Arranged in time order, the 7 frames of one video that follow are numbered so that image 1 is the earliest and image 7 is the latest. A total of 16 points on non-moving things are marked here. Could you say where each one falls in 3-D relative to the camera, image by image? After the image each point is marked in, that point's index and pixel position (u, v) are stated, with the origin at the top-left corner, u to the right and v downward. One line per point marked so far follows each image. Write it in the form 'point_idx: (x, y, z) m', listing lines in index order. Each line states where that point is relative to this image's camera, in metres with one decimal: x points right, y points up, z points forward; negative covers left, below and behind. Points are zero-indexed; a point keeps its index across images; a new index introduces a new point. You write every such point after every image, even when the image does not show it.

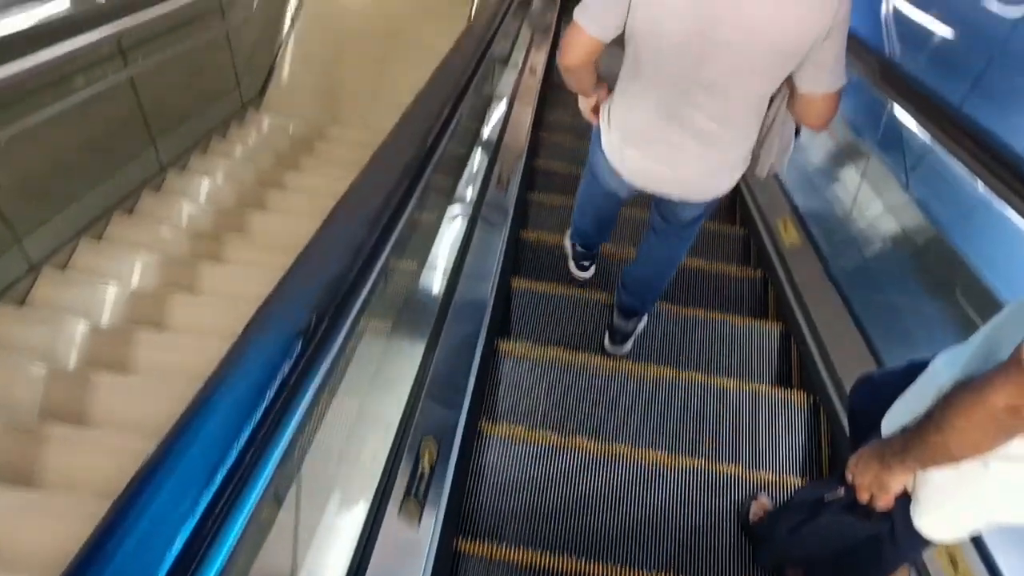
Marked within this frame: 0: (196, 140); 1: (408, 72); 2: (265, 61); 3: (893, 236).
0: (-1.4, +0.6, +3.6) m
1: (-0.6, +1.3, +4.6) m
2: (-1.3, +1.2, +4.3) m
3: (+1.2, +0.2, +2.6) m
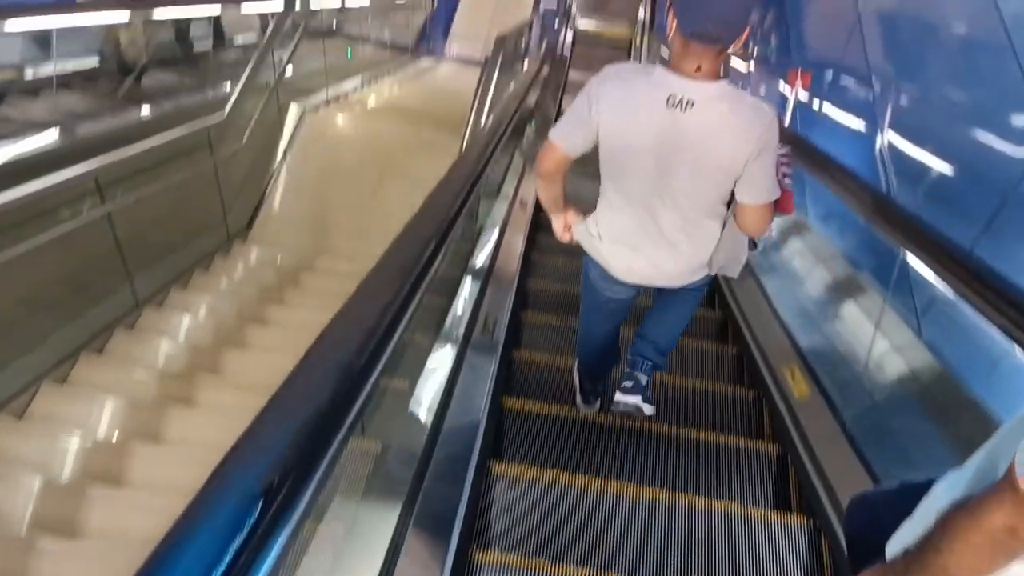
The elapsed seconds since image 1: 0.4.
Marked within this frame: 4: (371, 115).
0: (-1.4, +0.1, +3.5) m
1: (-0.6, +0.5, +4.6) m
2: (-1.3, +0.5, +4.3) m
3: (+1.1, -0.3, +2.4) m
4: (-0.9, +1.1, +5.3) m
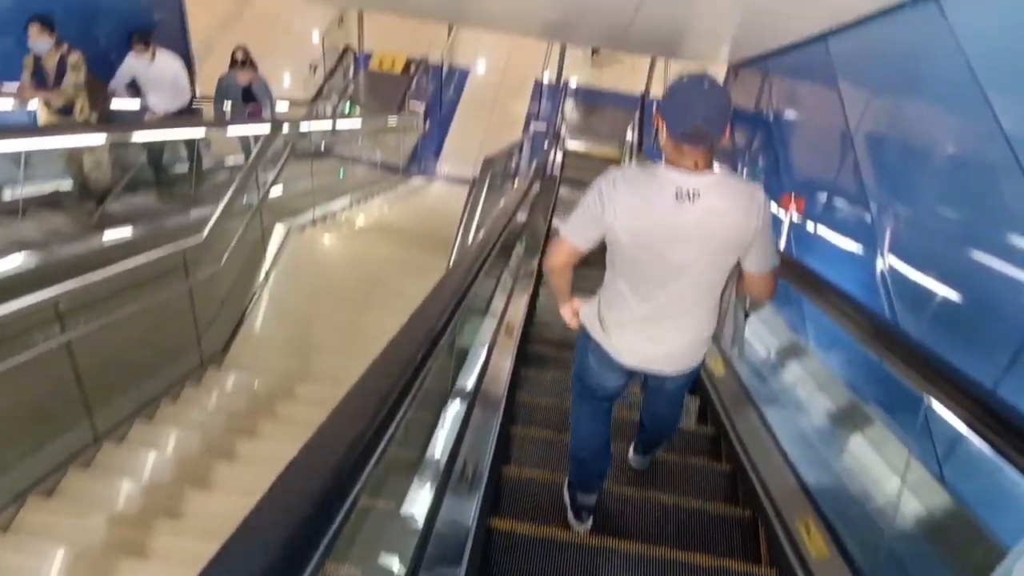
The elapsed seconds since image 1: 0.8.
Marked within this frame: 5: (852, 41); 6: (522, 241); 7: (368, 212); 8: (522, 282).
0: (-1.5, -0.5, +3.3) m
1: (-0.7, -0.1, +4.4) m
2: (-1.4, -0.1, +4.1) m
3: (+1.1, -0.6, +2.2) m
4: (-1.0, +0.3, +5.2) m
5: (+1.8, +1.2, +4.1) m
6: (+0.1, +0.3, +5.6) m
7: (-1.1, +0.6, +6.2) m
8: (+0.1, +0.1, +4.9) m
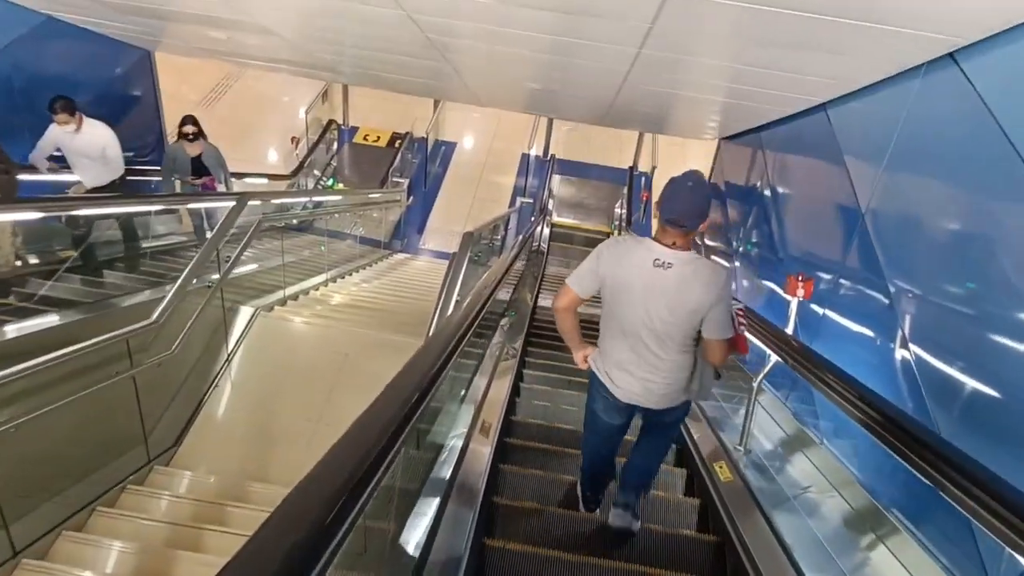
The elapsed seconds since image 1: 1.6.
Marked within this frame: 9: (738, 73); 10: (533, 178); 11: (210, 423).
0: (-1.5, -0.8, +2.9) m
1: (-0.8, -0.6, +4.1) m
2: (-1.5, -0.5, +3.8) m
3: (+1.0, -0.9, +1.9) m
4: (-1.1, -0.1, +4.9) m
5: (+1.7, +0.8, +4.0) m
6: (0.0, -0.2, +5.3) m
7: (-1.2, 0.0, +5.9) m
8: (0.0, -0.4, +4.6) m
9: (+1.0, +1.0, +3.7) m
10: (+0.3, +1.4, +10.5) m
11: (-1.4, -0.6, +3.9) m
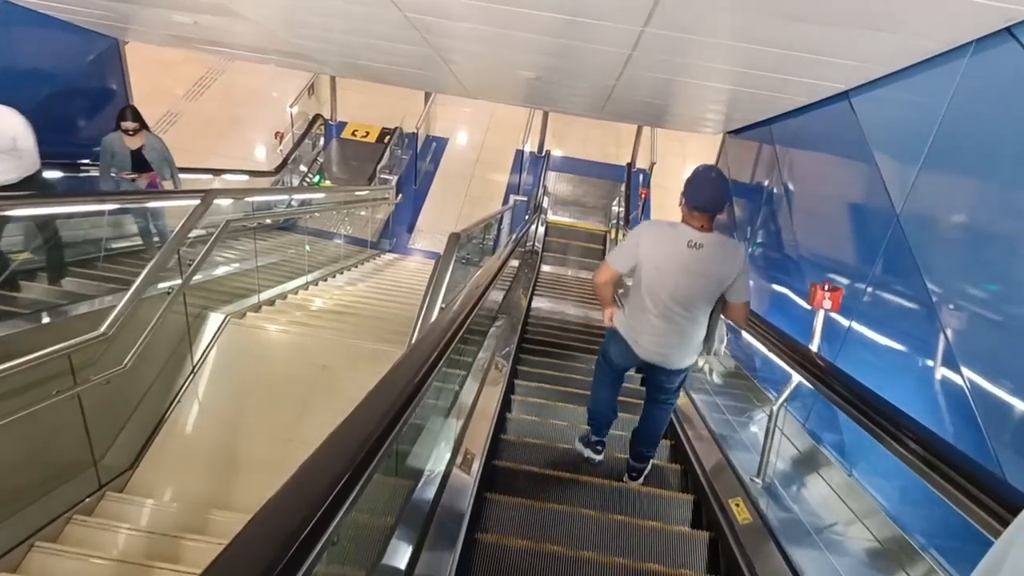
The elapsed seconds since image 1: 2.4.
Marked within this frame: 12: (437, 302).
0: (-1.6, -0.8, +2.6) m
1: (-0.8, -0.6, +3.8) m
2: (-1.5, -0.5, +3.5) m
3: (+1.0, -0.9, +1.6) m
4: (-1.1, -0.2, +4.6) m
5: (+1.6, +0.8, +3.7) m
6: (-0.1, -0.2, +5.0) m
7: (-1.3, 0.0, +5.5) m
8: (-0.1, -0.4, +4.3) m
9: (+1.0, +1.0, +3.4) m
10: (+0.2, +1.4, +10.2) m
11: (-1.4, -0.6, +3.5) m
12: (-0.3, 0.0, +3.6) m
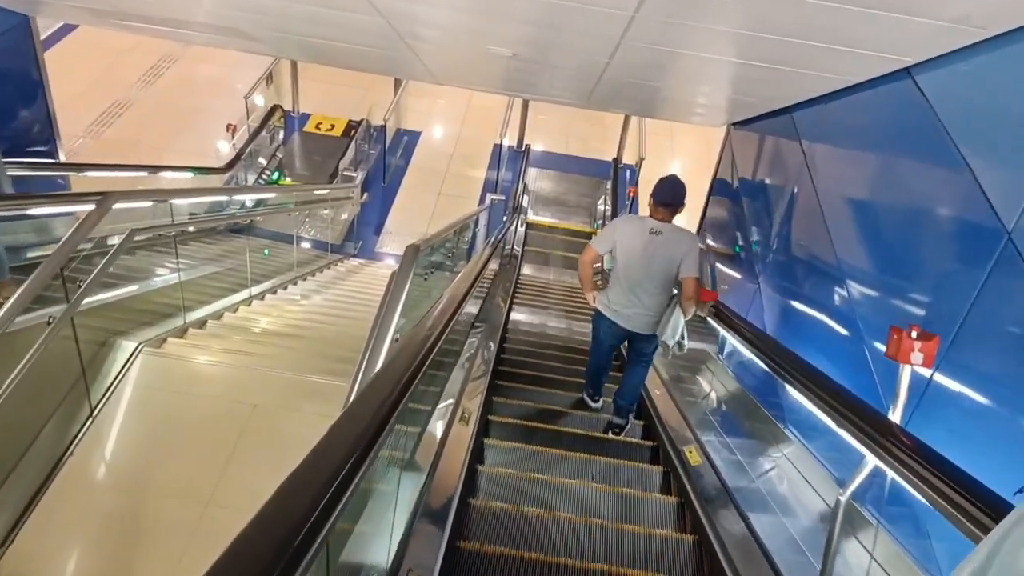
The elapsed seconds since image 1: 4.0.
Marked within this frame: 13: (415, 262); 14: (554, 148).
0: (-1.7, -0.9, +1.9) m
1: (-0.9, -0.7, +3.1) m
2: (-1.6, -0.6, +2.8) m
3: (+1.0, -1.0, +1.0) m
4: (-1.3, -0.3, +3.9) m
5: (+1.5, +0.7, +3.0) m
6: (-0.2, -0.3, +4.3) m
7: (-1.4, -0.1, +4.9) m
8: (-0.2, -0.5, +3.7) m
9: (+0.9, +0.9, +2.8) m
10: (-0.1, +1.4, +9.5) m
11: (-1.5, -0.7, +2.9) m
12: (-0.4, -0.1, +2.9) m
13: (-0.4, +0.1, +3.1) m
14: (+0.5, +1.8, +10.8) m
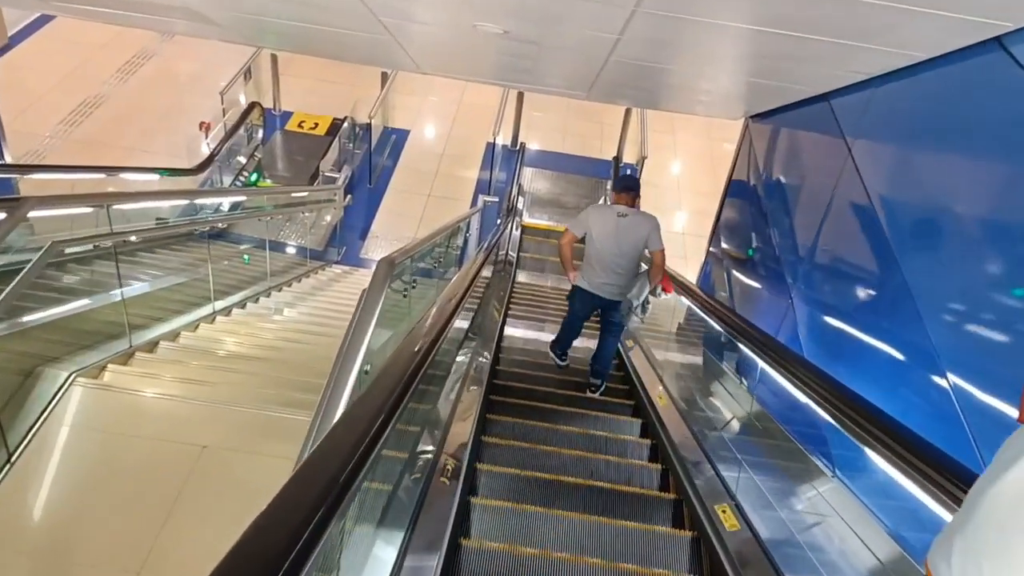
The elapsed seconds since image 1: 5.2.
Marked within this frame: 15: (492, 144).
0: (-1.7, -1.0, +1.5) m
1: (-1.0, -0.7, +2.7) m
2: (-1.6, -0.7, +2.3) m
3: (+1.0, -1.0, +0.5) m
4: (-1.3, -0.3, +3.5) m
5: (+1.5, +0.7, +2.6) m
6: (-0.2, -0.3, +3.9) m
7: (-1.4, -0.2, +4.4) m
8: (-0.2, -0.6, +3.2) m
9: (+0.9, +0.8, +2.3) m
10: (-0.1, +1.3, +9.1) m
11: (-1.6, -0.8, +2.4) m
12: (-0.5, -0.2, +2.5) m
13: (-0.4, 0.0, +2.7) m
14: (+0.5, +1.8, +10.3) m
15: (-0.2, +1.6, +9.3) m
